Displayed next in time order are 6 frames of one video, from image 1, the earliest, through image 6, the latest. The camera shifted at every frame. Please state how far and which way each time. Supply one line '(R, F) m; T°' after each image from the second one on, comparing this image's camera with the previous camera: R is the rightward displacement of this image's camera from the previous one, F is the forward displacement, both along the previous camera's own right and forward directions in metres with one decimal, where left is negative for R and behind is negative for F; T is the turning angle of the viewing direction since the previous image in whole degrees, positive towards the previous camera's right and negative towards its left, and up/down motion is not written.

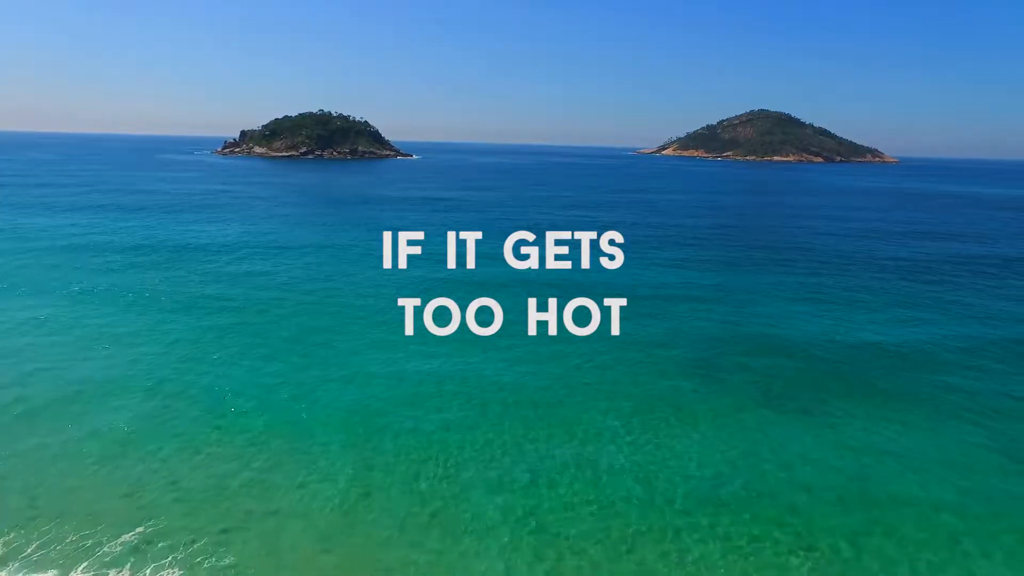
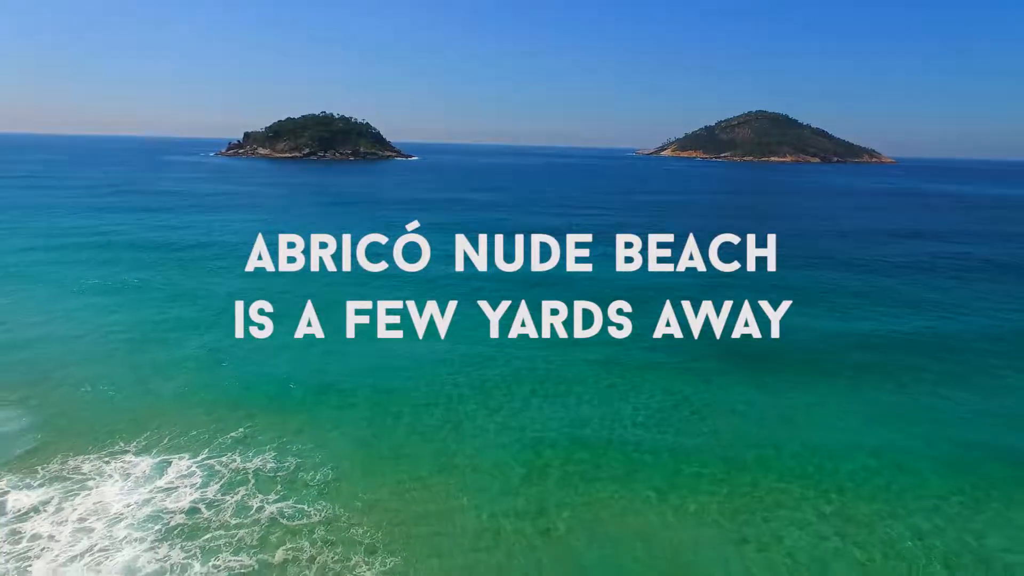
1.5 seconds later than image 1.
(-0.1, -3.7) m; 0°
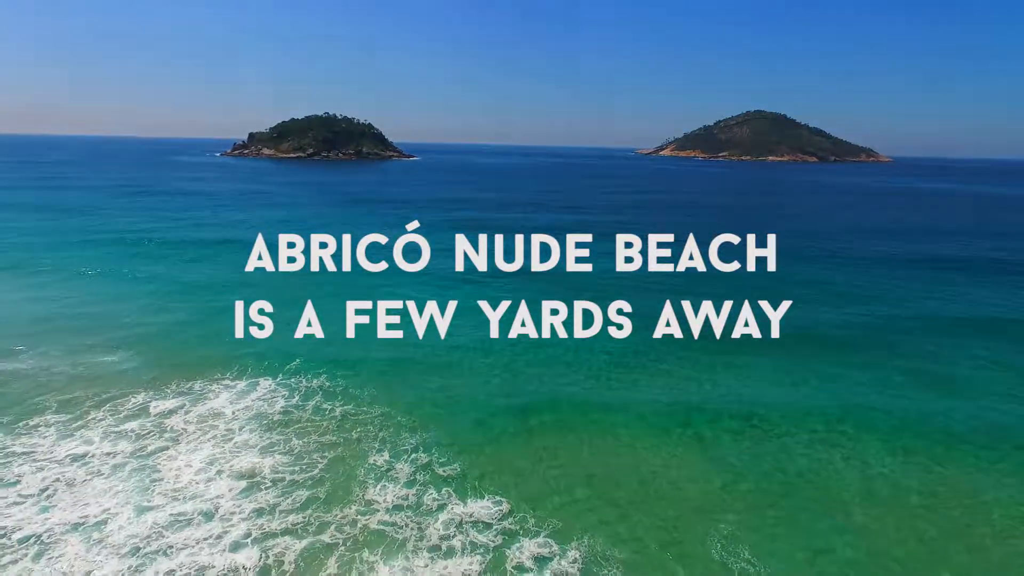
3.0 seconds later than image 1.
(0.0, -4.4) m; 0°
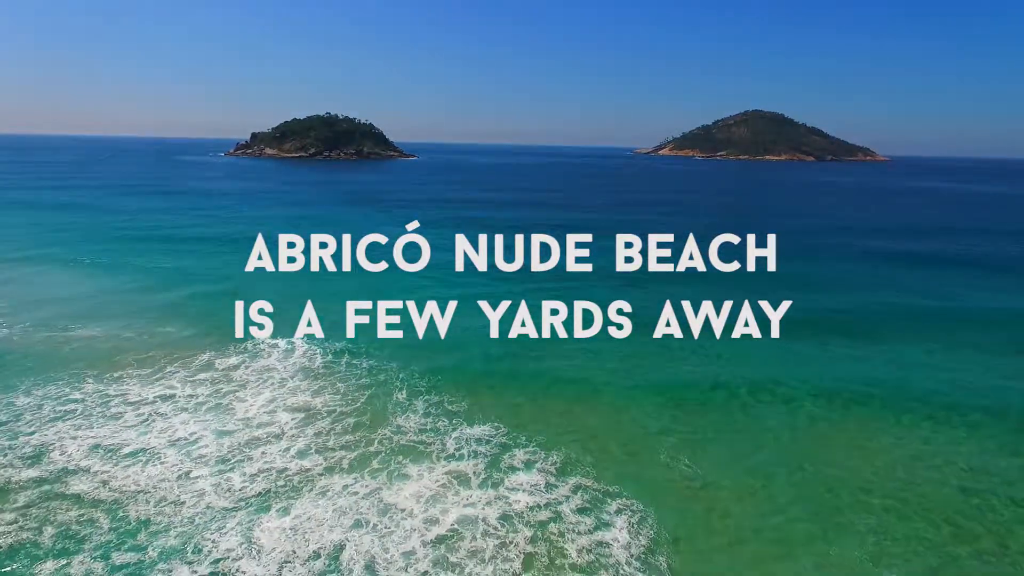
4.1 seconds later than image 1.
(+0.1, -3.3) m; 0°
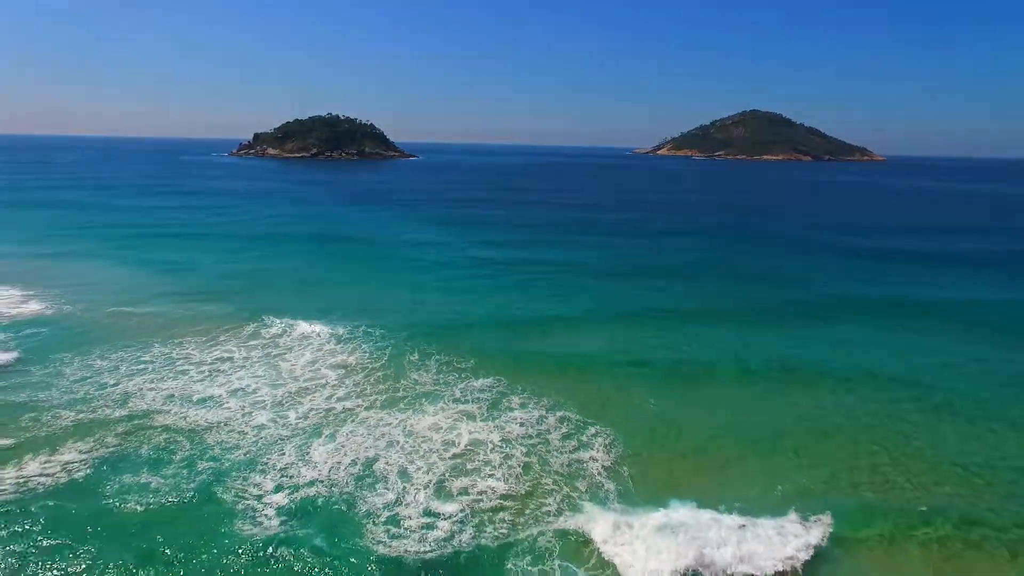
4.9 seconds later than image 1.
(0.0, -3.1) m; 0°
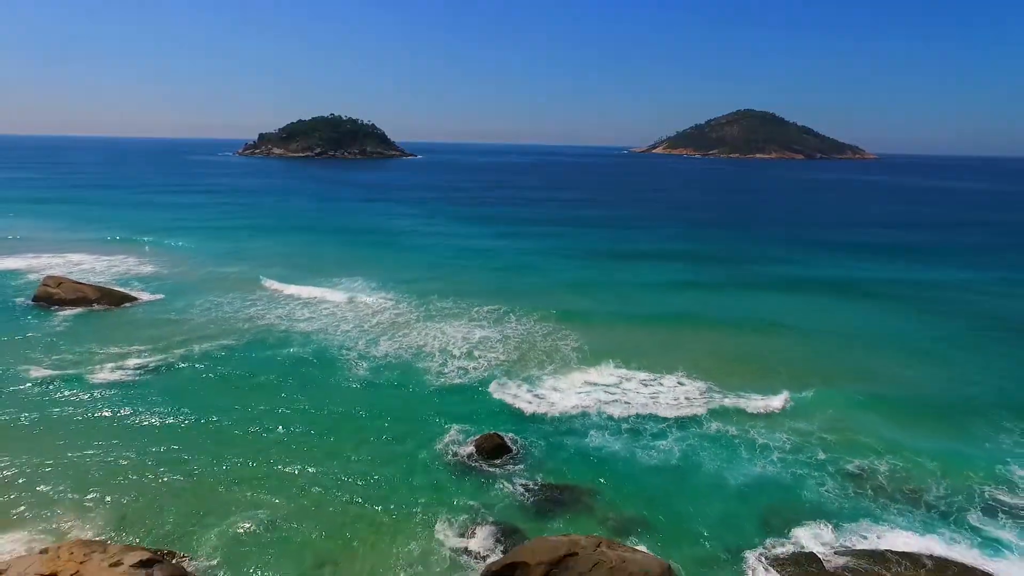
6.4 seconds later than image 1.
(+0.1, -8.0) m; 0°
